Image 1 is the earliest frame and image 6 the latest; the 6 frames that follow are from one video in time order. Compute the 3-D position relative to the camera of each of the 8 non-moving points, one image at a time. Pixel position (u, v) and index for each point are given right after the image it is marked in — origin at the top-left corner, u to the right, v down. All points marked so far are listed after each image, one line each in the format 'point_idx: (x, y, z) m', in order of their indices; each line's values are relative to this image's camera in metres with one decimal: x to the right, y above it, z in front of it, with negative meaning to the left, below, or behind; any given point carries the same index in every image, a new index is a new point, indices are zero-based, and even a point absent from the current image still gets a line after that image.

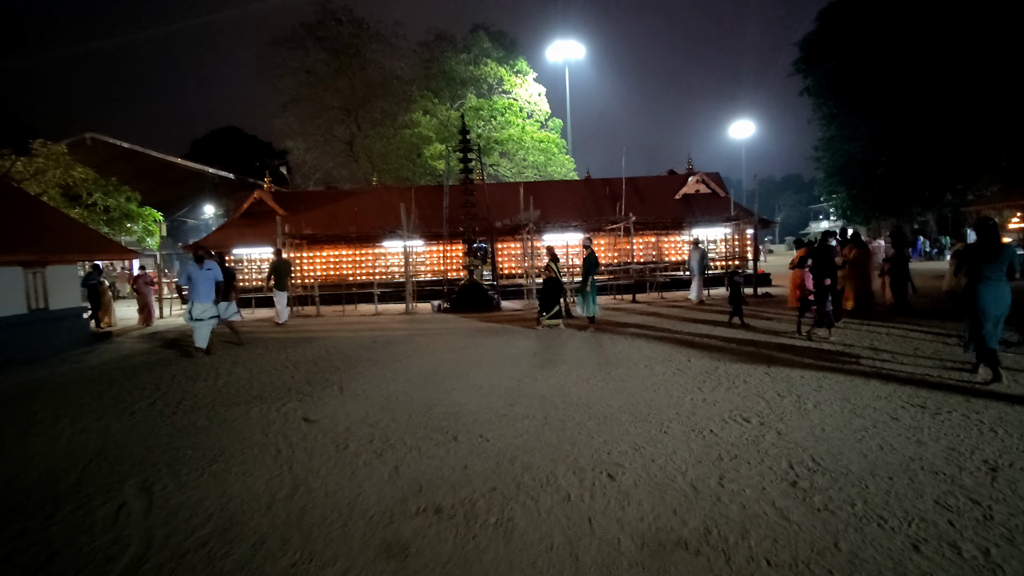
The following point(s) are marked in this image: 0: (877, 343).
0: (+4.7, -0.7, +7.6) m
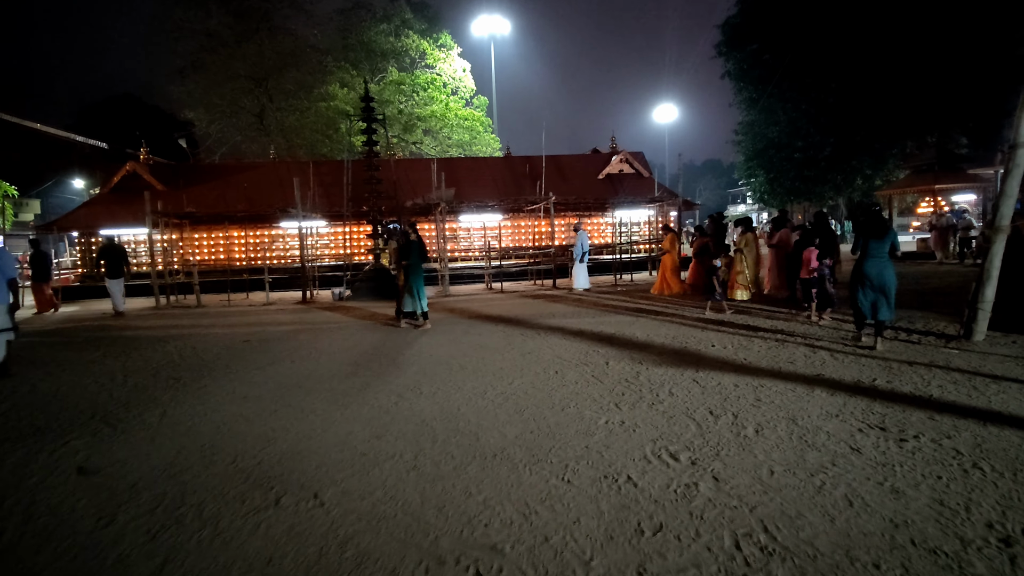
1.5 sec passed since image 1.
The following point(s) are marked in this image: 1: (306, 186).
0: (+3.4, -0.6, +6.9) m
1: (-5.3, +2.6, +15.5) m
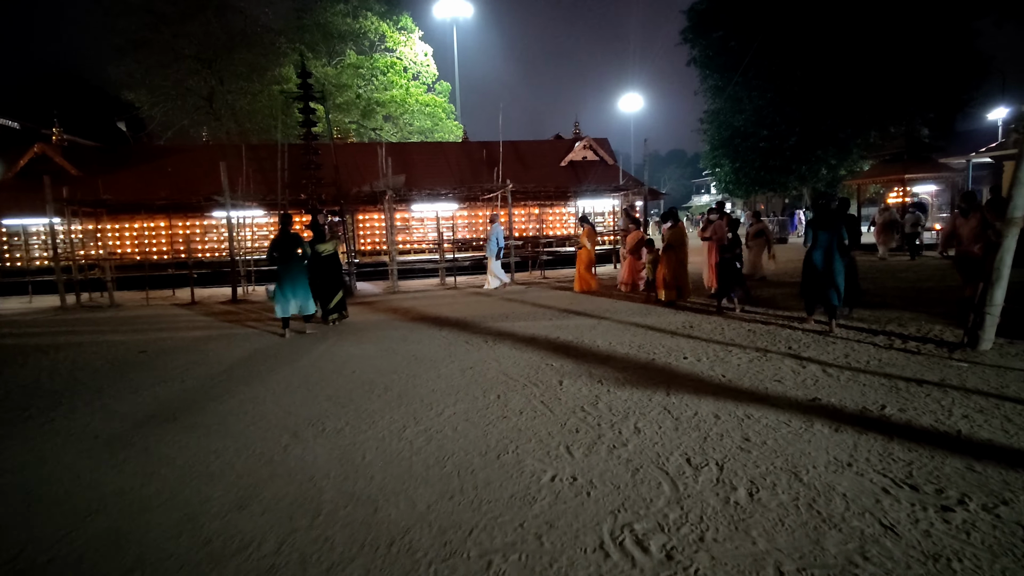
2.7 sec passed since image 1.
0: (+2.8, -0.6, +6.0) m
1: (-6.4, +2.7, +14.0) m
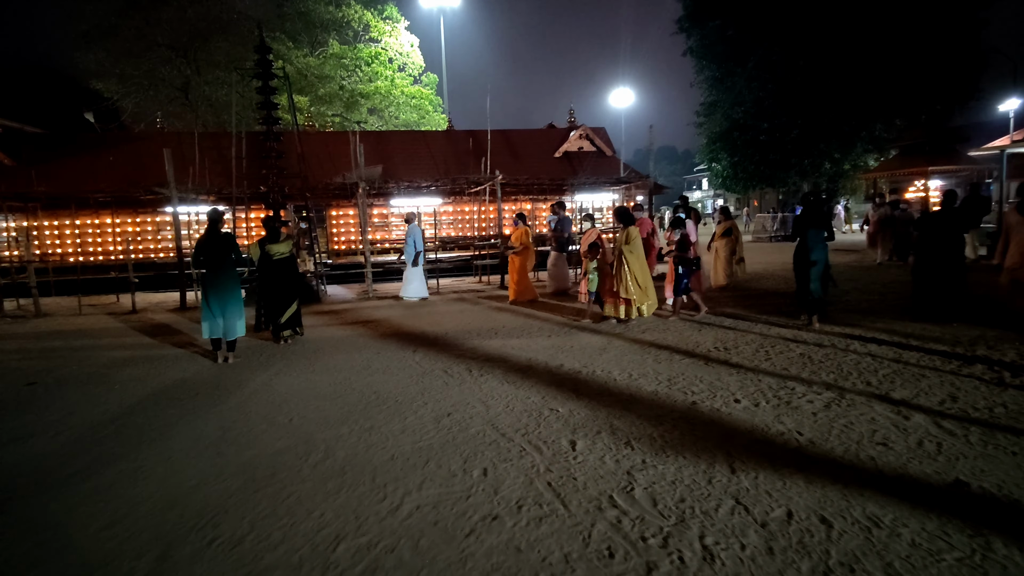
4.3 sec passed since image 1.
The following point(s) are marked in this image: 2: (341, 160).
0: (+2.8, -0.7, +4.6) m
1: (-6.6, +2.6, +12.4) m
2: (-3.9, +2.9, +13.7) m
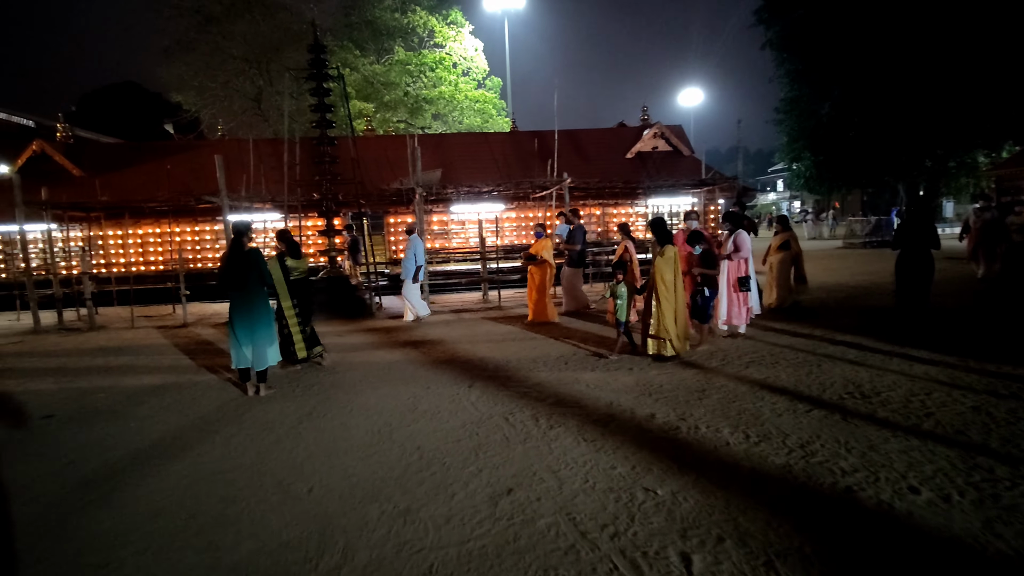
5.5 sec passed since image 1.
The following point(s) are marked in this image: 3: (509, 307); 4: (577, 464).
0: (+3.2, -0.9, +3.2) m
1: (-5.3, +2.4, +12.0) m
2: (-2.5, +2.7, +13.0) m
3: (-0.1, -0.3, +10.5) m
4: (+0.4, -1.0, +3.5) m
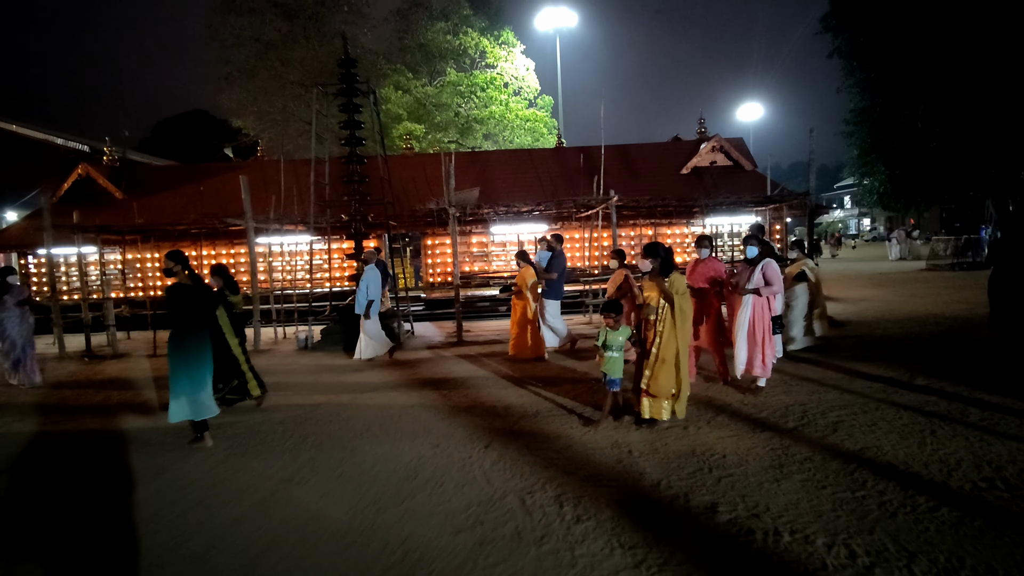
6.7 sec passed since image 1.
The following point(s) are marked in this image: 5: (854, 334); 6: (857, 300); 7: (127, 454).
0: (+3.2, -1.2, +2.0) m
1: (-4.5, +1.9, +11.6) m
2: (-1.6, +2.1, +12.4) m
3: (+0.5, -0.8, +9.6) m
4: (+0.4, -1.3, +2.5) m
5: (+5.0, -0.7, +8.7) m
6: (+7.2, -0.3, +12.4) m
7: (-3.2, -1.3, +4.7) m
